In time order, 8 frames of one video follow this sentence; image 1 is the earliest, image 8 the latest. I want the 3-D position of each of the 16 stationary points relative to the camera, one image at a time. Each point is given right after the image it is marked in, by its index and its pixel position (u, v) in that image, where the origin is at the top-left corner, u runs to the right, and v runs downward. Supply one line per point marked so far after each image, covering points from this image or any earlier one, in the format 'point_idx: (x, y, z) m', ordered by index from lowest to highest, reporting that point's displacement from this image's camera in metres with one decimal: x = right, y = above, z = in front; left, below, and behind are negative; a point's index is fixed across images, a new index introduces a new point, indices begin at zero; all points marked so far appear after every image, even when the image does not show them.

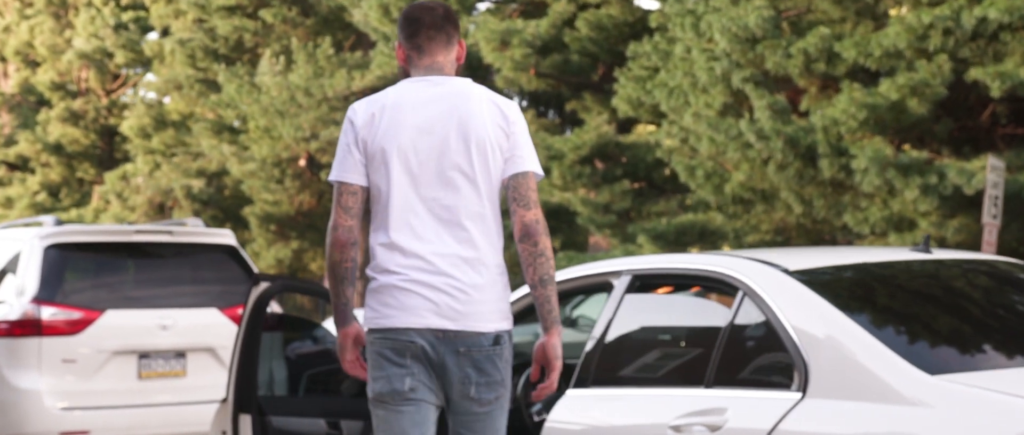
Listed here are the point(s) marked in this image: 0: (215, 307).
0: (-1.6, -0.5, +7.5) m
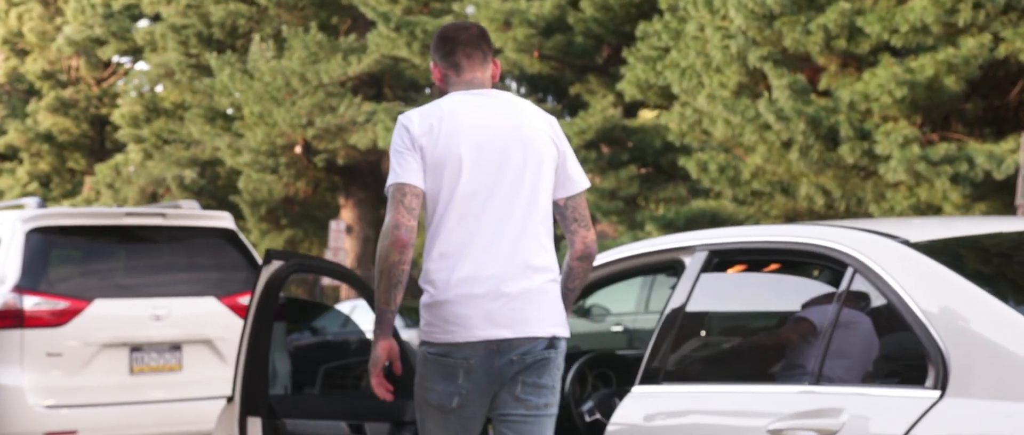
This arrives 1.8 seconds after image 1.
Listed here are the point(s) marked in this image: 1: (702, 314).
0: (-1.5, -0.4, +6.9) m
1: (+0.5, -0.3, +3.6) m
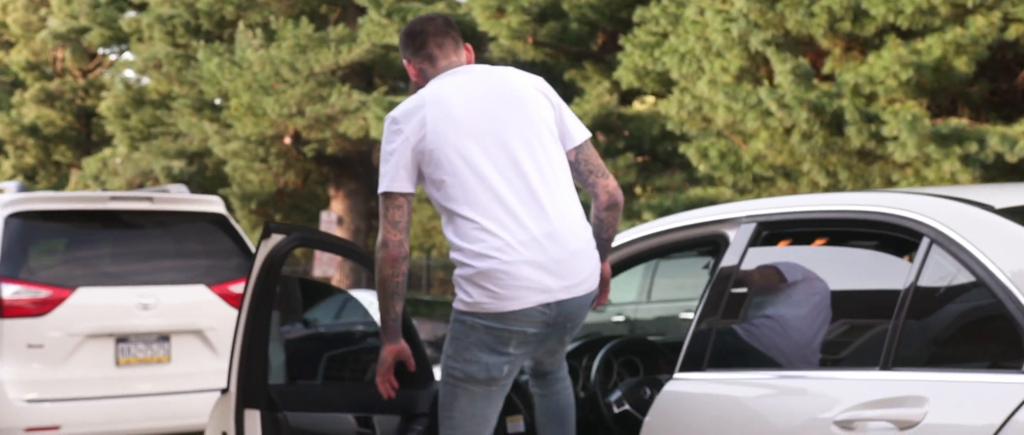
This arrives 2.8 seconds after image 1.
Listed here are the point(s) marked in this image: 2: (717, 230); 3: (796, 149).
0: (-1.5, -0.3, +6.5) m
1: (+0.6, -0.2, +3.3) m
2: (+0.5, 0.0, +3.4) m
3: (+2.9, +0.7, +13.9) m
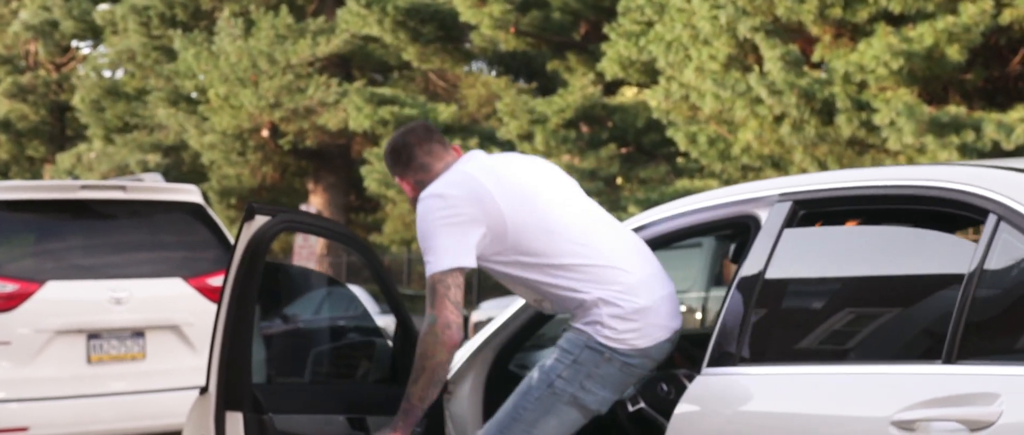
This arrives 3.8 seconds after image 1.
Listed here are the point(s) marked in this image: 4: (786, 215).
0: (-1.5, -0.3, +6.2) m
1: (+0.6, -0.1, +3.0) m
2: (+0.5, 0.0, +3.1) m
3: (+2.7, +0.8, +13.7) m
4: (+0.6, 0.0, +3.0) m
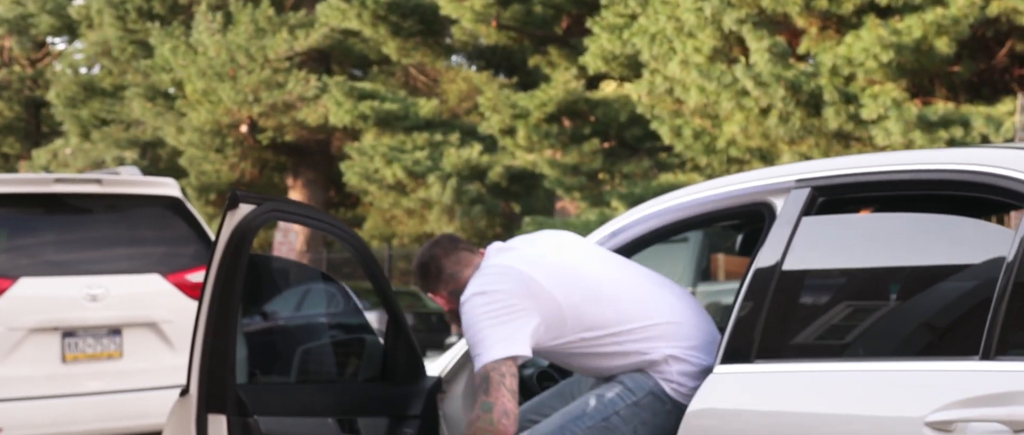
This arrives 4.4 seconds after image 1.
0: (-1.5, -0.2, +6.0) m
1: (+0.6, -0.1, +2.8) m
2: (+0.5, 0.0, +2.9) m
3: (+2.6, +0.9, +13.5) m
4: (+0.6, 0.0, +2.8) m
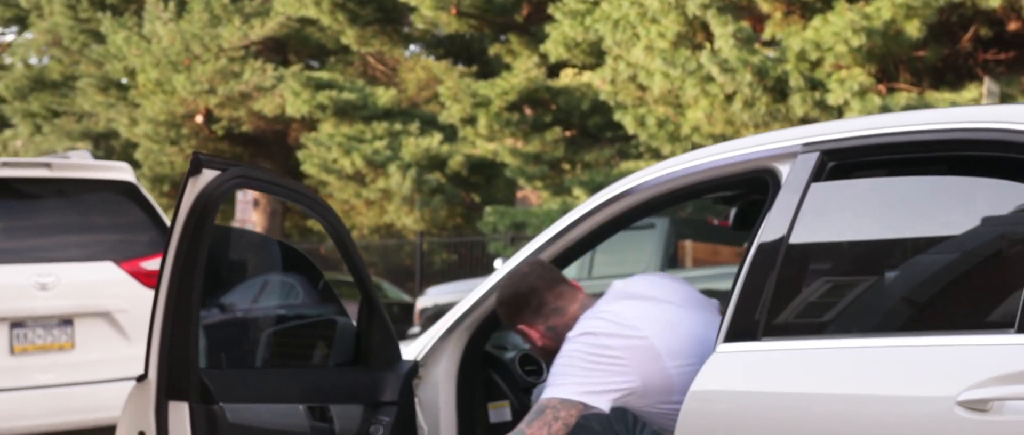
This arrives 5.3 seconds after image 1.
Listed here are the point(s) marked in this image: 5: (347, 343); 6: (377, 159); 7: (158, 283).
0: (-1.7, -0.2, +5.7) m
1: (+0.6, 0.0, +2.6) m
2: (+0.5, +0.1, +2.7) m
3: (+2.2, +1.0, +13.4) m
4: (+0.6, +0.1, +2.6) m
5: (-0.4, -0.3, +3.2) m
6: (-1.9, +0.8, +18.9) m
7: (-0.7, -0.1, +2.6) m
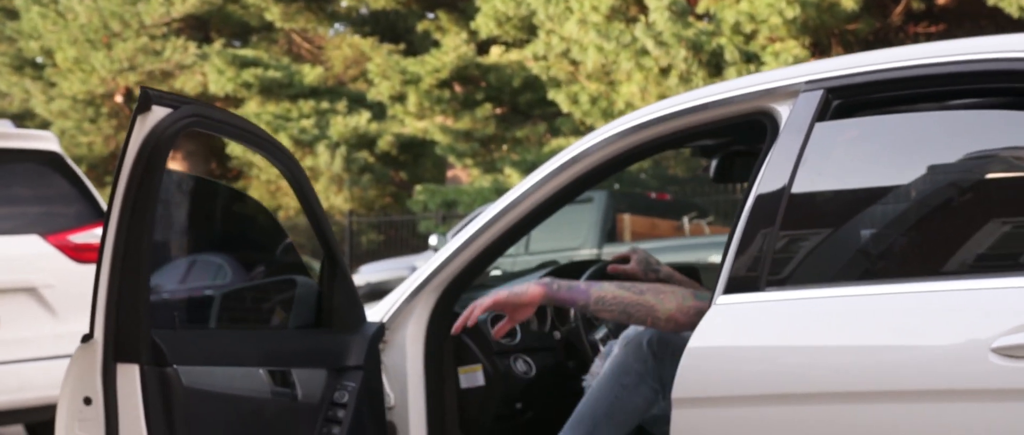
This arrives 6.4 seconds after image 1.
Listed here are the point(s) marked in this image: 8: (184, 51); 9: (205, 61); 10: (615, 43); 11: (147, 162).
0: (-1.9, 0.0, +5.4) m
1: (+0.5, +0.1, +2.4) m
2: (+0.5, +0.2, +2.6) m
3: (+1.6, +1.2, +13.3) m
4: (+0.5, +0.2, +2.5) m
5: (-0.5, -0.2, +3.0) m
6: (-2.8, +1.1, +18.6) m
7: (-0.7, 0.0, +2.4) m
8: (-4.8, +2.5, +20.1) m
9: (-4.4, +2.3, +19.6) m
10: (+1.0, +1.7, +13.6) m
11: (-0.6, +0.1, +2.3) m
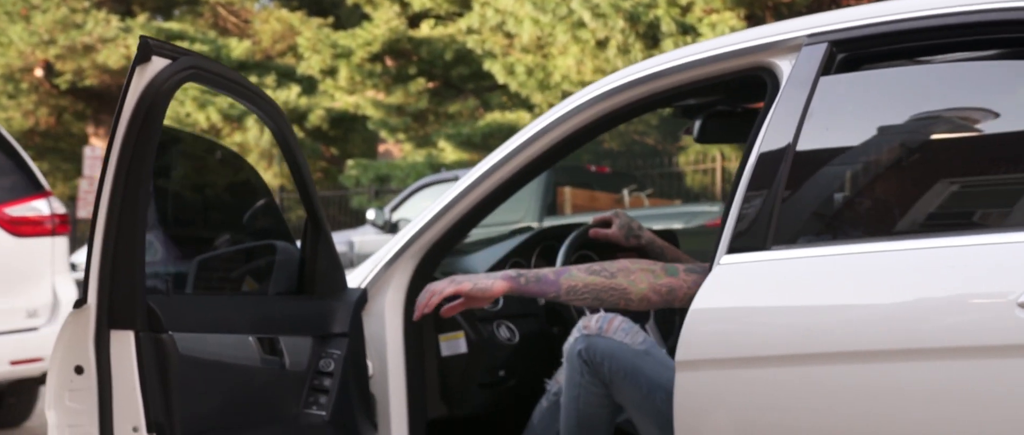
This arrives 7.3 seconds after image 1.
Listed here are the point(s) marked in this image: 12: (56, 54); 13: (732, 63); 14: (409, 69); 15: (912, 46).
0: (-2.0, +0.1, +5.2) m
1: (+0.5, +0.1, +2.4) m
2: (+0.4, +0.3, +2.5) m
3: (+0.9, +1.5, +13.2) m
4: (+0.5, +0.3, +2.4) m
5: (-0.5, -0.1, +2.9) m
6: (-3.7, +1.4, +18.3) m
7: (-0.7, 0.0, +2.2) m
8: (-5.8, +2.8, +19.7) m
9: (-5.3, +2.6, +19.2) m
10: (+0.4, +2.0, +13.5) m
11: (-0.6, +0.2, +2.2) m
12: (-6.6, +2.4, +20.0) m
13: (+0.4, +0.3, +2.6) m
14: (-1.3, +1.9, +17.5) m
15: (+0.7, +0.3, +2.3) m
